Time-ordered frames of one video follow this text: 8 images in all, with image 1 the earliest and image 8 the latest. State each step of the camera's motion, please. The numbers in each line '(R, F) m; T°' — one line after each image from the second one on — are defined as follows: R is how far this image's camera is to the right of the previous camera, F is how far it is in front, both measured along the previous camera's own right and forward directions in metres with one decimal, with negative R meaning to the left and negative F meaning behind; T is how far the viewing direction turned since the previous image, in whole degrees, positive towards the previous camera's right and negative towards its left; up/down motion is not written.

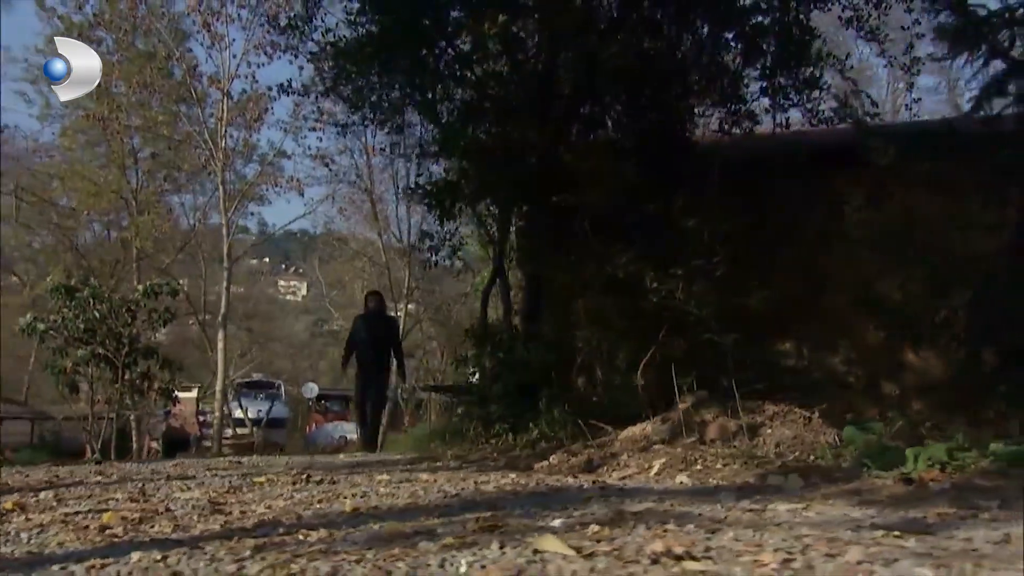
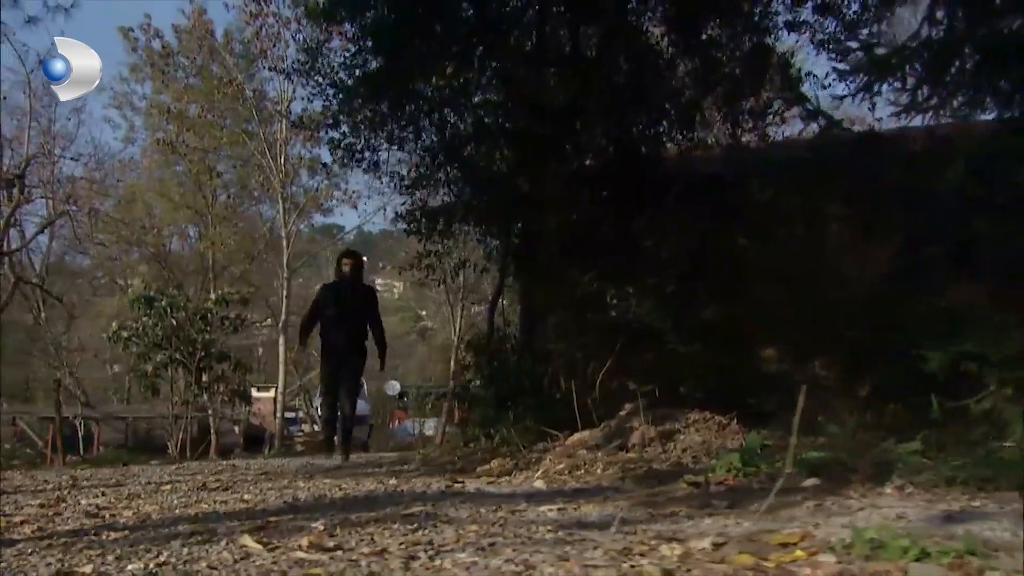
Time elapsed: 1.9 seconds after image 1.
(+1.2, -0.8) m; -6°
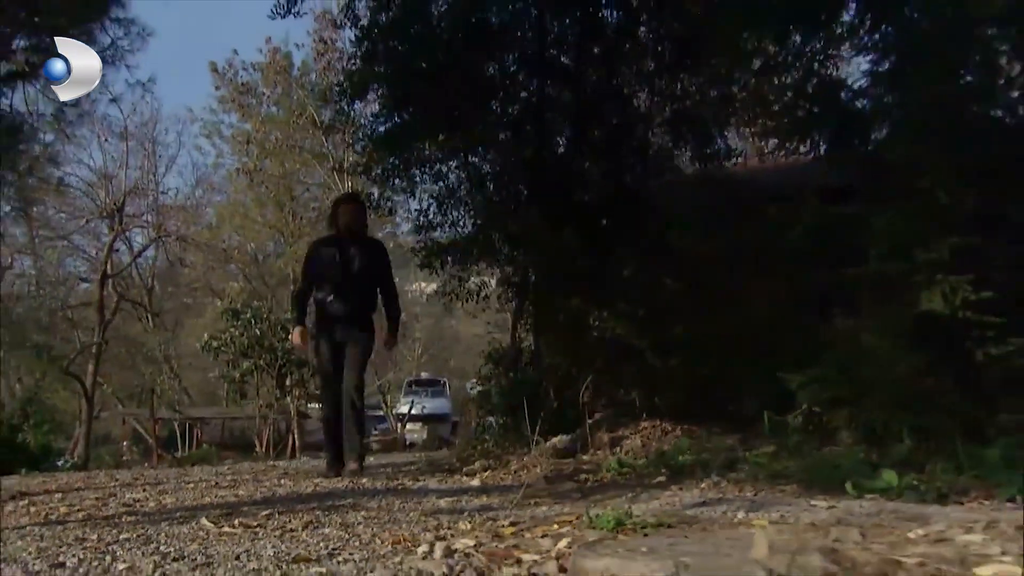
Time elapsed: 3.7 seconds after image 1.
(+1.1, -1.4) m; -6°
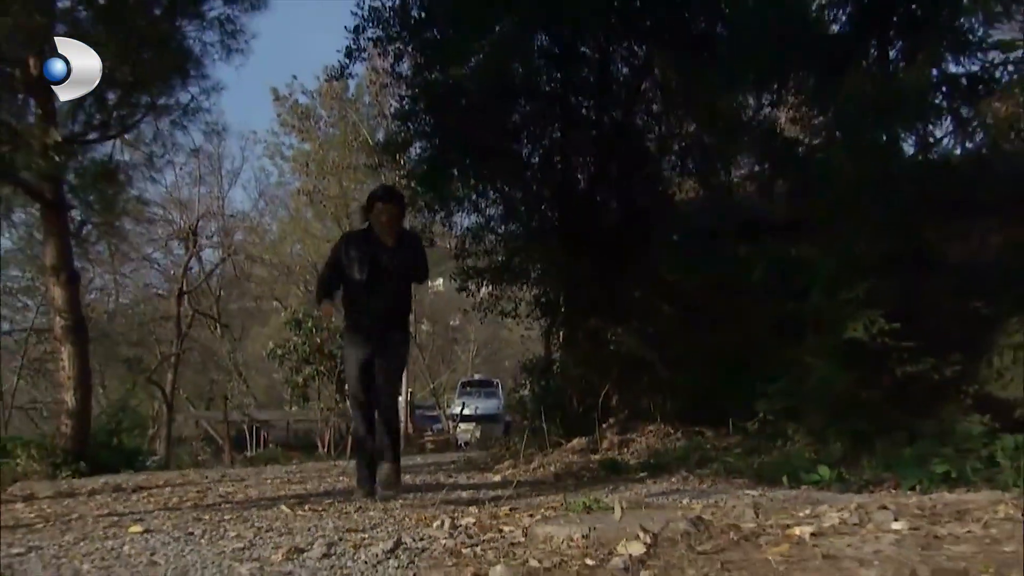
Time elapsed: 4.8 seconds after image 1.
(+0.4, -1.4) m; -3°
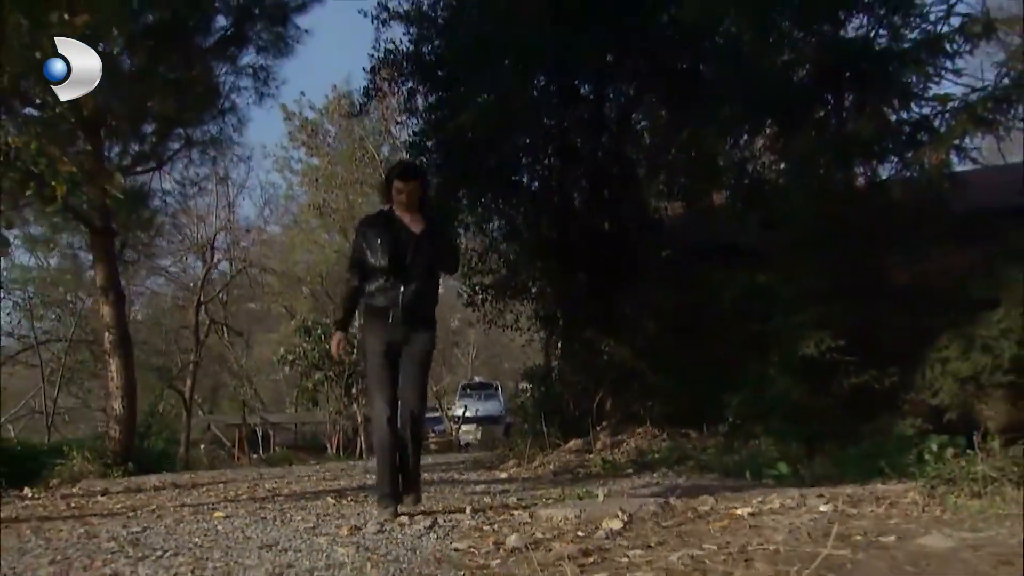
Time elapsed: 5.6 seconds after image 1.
(-0.1, -1.2) m; 0°
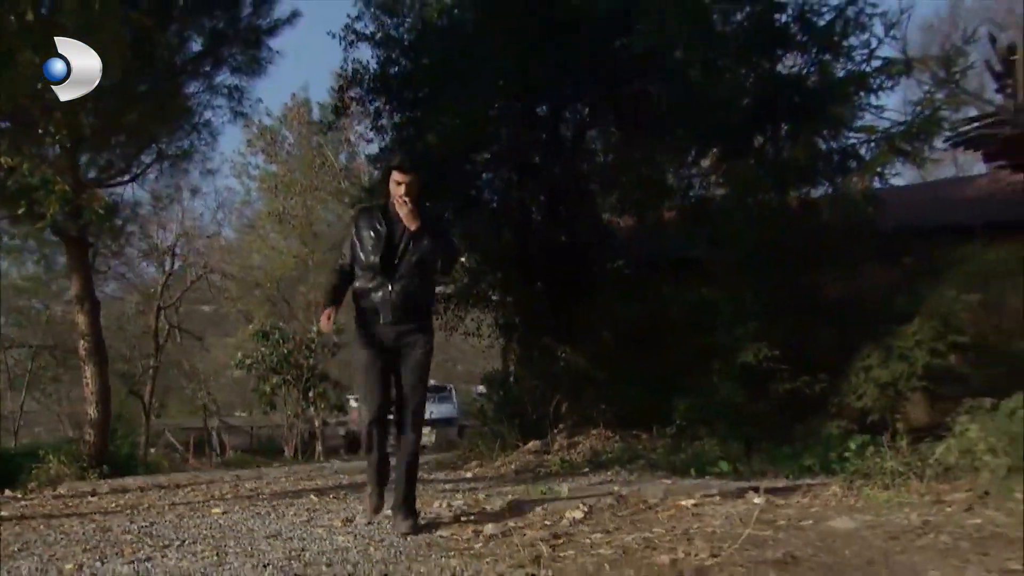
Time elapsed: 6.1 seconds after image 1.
(-0.1, -0.7) m; +3°
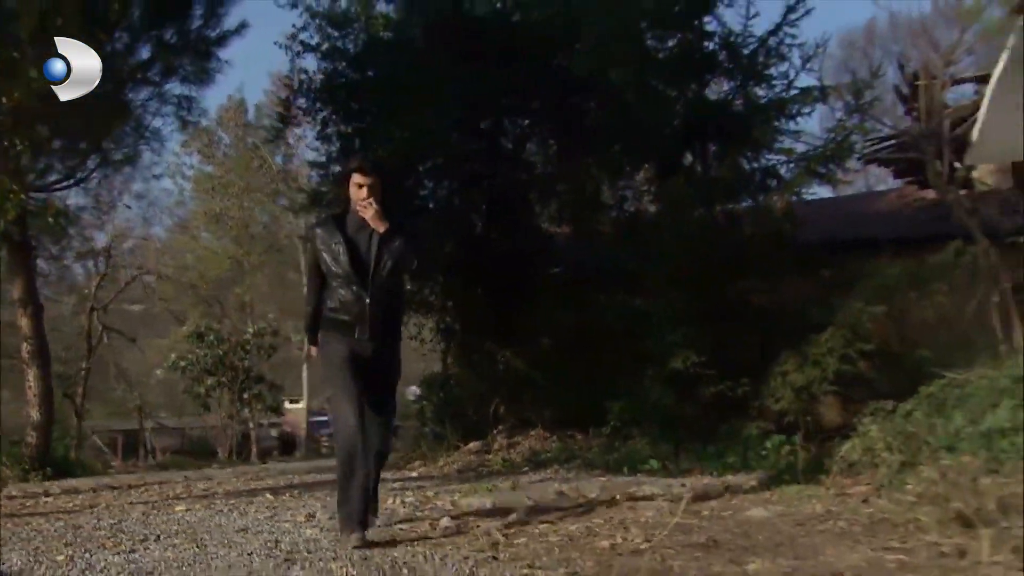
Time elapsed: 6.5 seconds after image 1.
(-0.1, -0.5) m; +4°
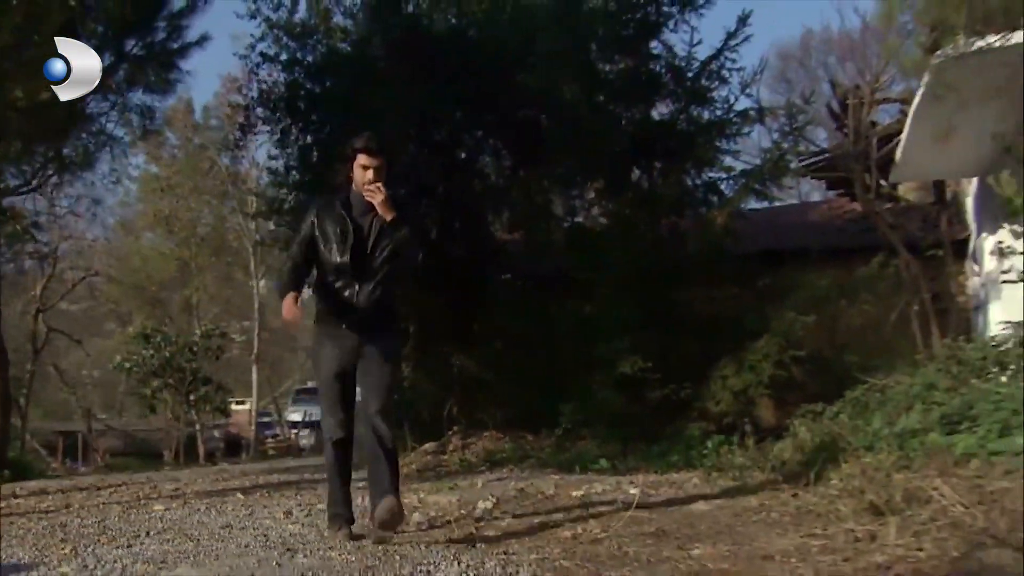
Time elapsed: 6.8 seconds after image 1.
(-0.2, -0.5) m; +4°
